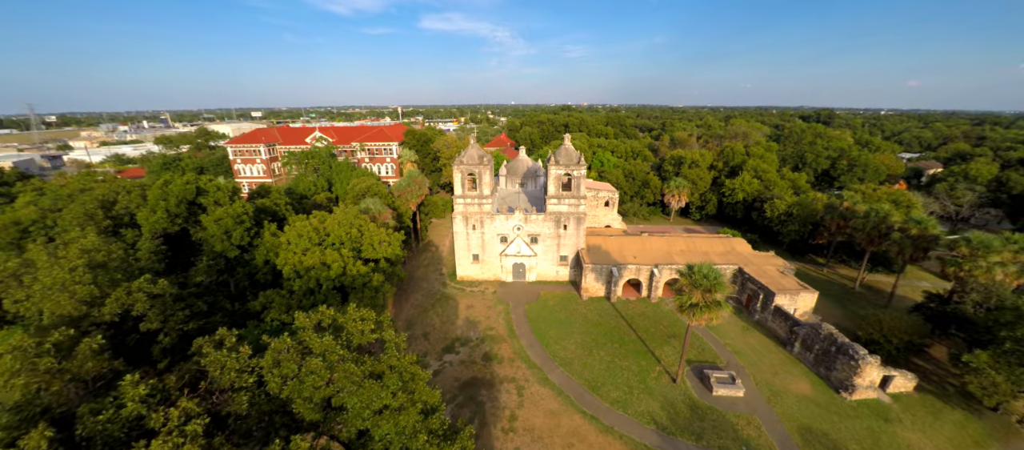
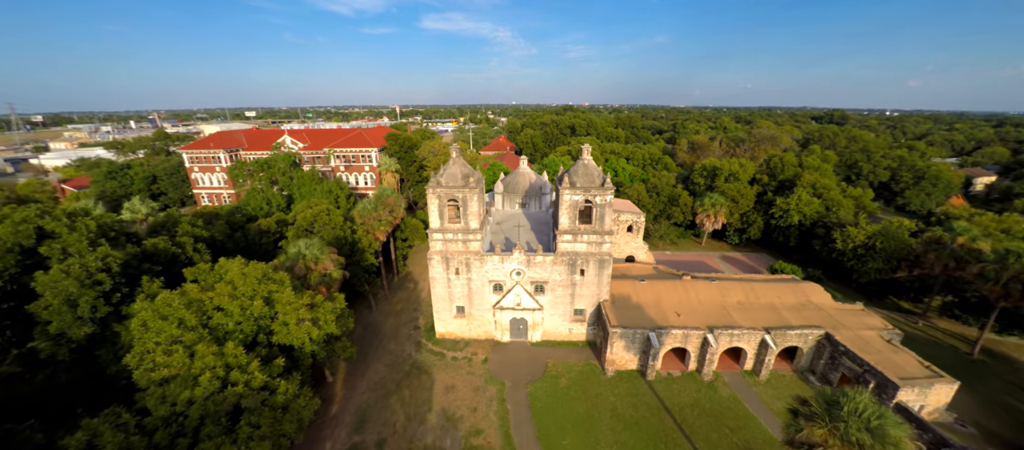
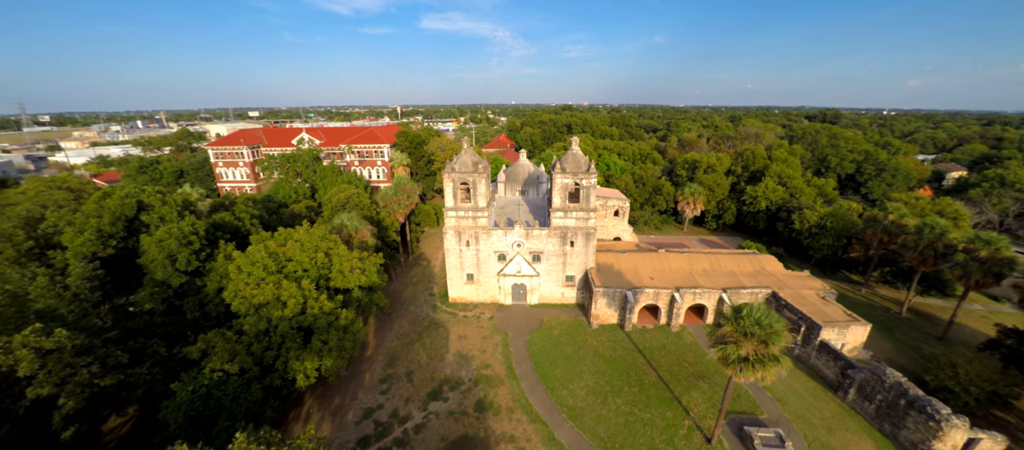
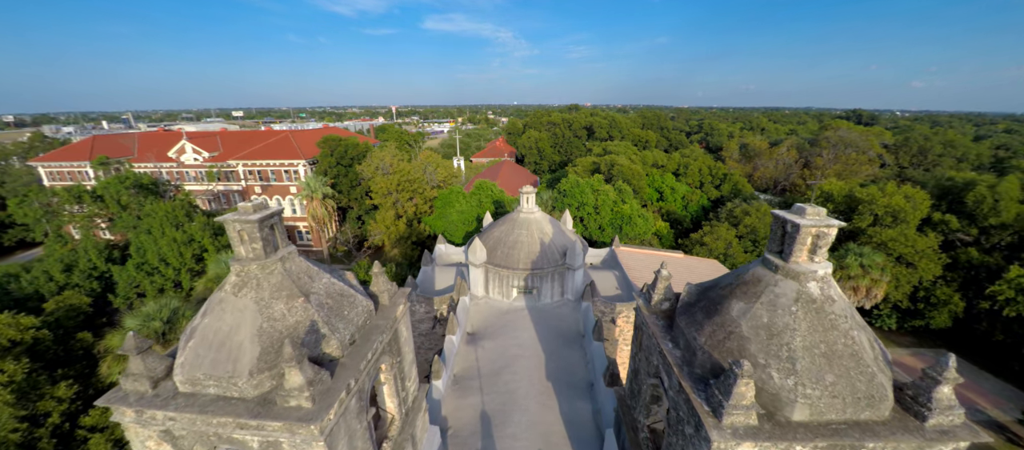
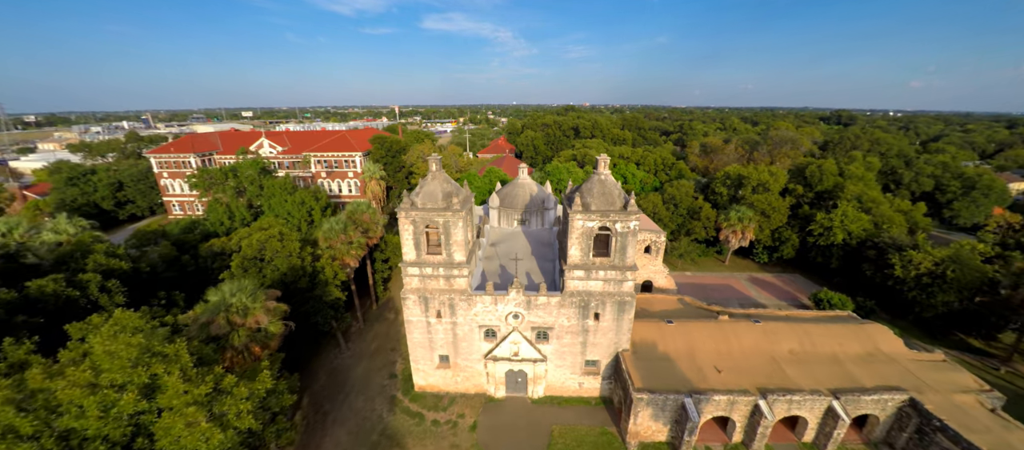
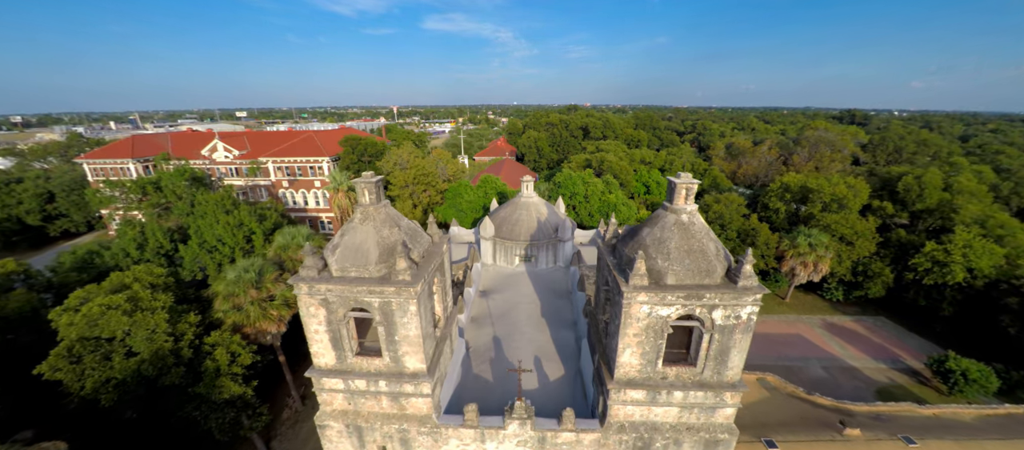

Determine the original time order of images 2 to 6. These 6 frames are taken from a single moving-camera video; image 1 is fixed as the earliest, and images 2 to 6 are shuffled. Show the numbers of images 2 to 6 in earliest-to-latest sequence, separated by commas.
3, 2, 5, 6, 4
